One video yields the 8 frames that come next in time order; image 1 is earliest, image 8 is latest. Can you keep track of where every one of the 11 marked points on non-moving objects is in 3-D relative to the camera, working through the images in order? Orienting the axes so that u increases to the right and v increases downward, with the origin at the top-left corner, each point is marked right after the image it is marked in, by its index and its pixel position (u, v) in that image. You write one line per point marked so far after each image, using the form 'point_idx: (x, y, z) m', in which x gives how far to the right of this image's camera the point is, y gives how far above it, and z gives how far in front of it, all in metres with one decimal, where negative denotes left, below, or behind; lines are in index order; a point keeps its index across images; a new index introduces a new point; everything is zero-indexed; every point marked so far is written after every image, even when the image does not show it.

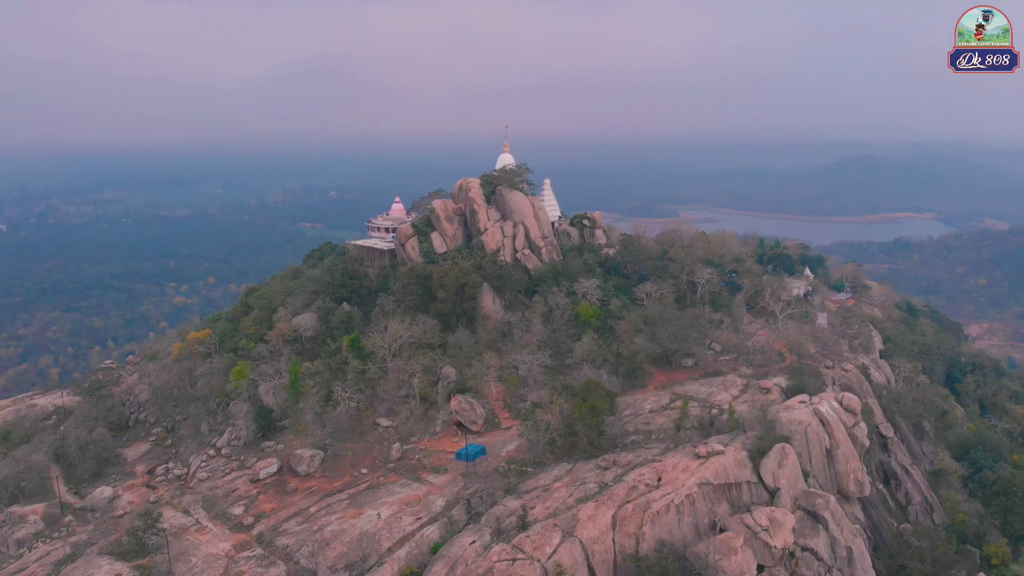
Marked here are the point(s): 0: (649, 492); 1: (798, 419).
0: (+3.3, -4.5, +14.1) m
1: (+7.8, -3.4, +17.1) m
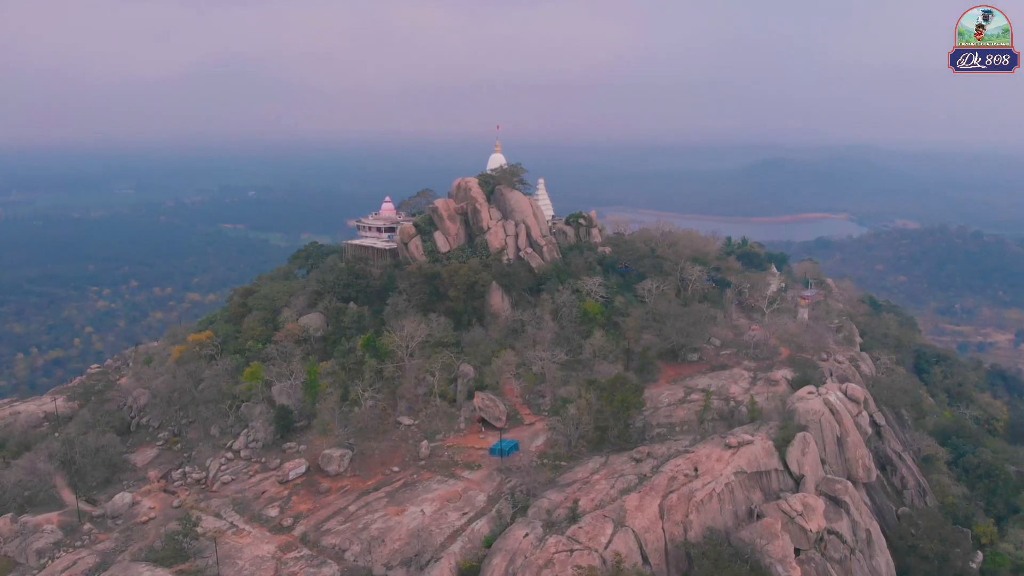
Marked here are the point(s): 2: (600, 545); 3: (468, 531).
0: (+4.2, -4.4, +14.7) m
1: (+8.5, -3.3, +18.1) m
2: (+1.9, -5.2, +13.0) m
3: (-0.9, -5.2, +13.6) m
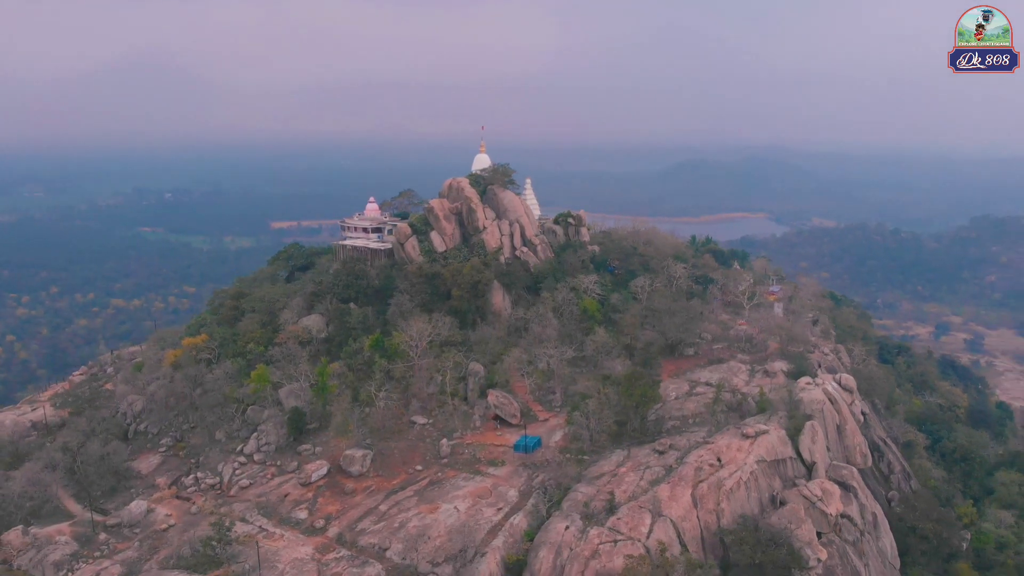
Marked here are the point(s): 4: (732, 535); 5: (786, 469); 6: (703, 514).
0: (+4.9, -4.3, +15.4) m
1: (+8.9, -3.2, +19.1) m
2: (+2.7, -5.1, +13.5) m
3: (-0.1, -5.1, +13.9) m
4: (+5.0, -5.4, +14.2) m
5: (+7.2, -4.7, +16.9) m
6: (+4.4, -5.0, +14.5) m
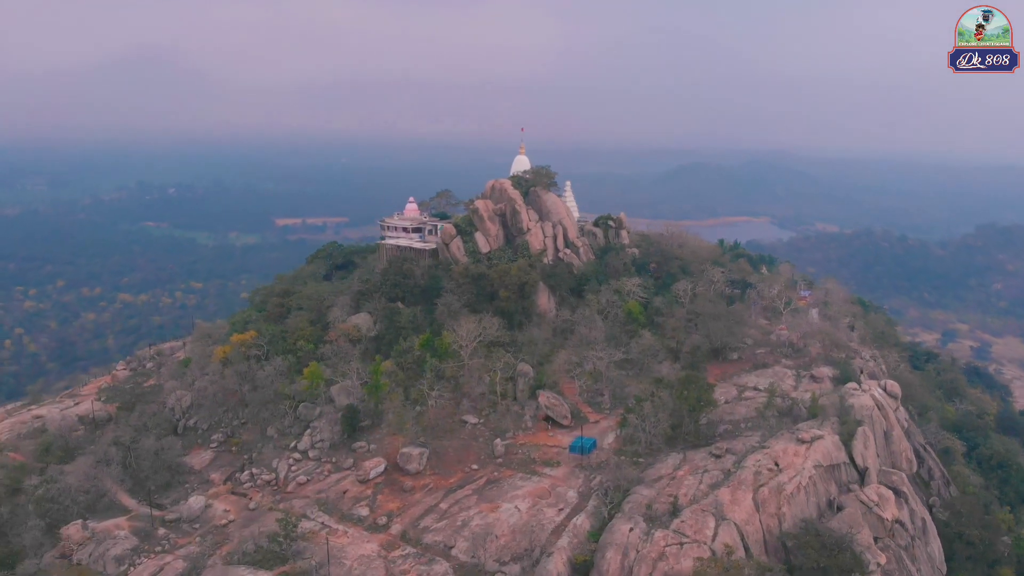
0: (+6.3, -4.5, +15.4) m
1: (+10.4, -3.4, +19.0) m
2: (+4.1, -5.2, +13.5) m
3: (+1.3, -5.2, +14.0) m
4: (+6.3, -5.5, +14.2) m
5: (+8.6, -4.8, +16.9) m
6: (+5.8, -5.2, +14.6) m
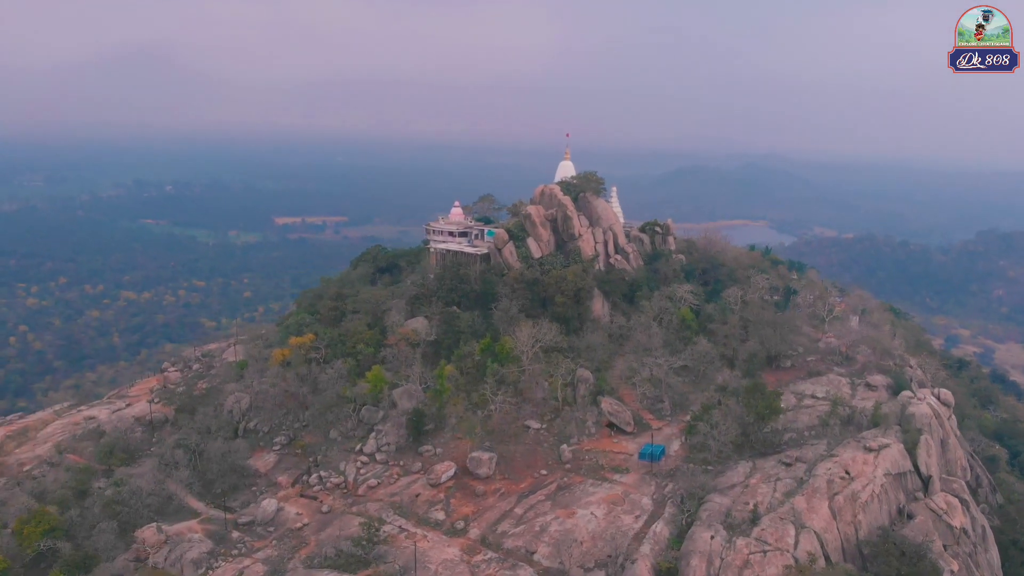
0: (+8.1, -4.7, +15.5) m
1: (+12.3, -3.7, +19.0) m
2: (+5.9, -5.4, +13.6) m
3: (+3.0, -5.4, +14.1) m
4: (+8.1, -5.8, +14.3) m
5: (+10.4, -5.1, +16.9) m
6: (+7.5, -5.4, +14.6) m
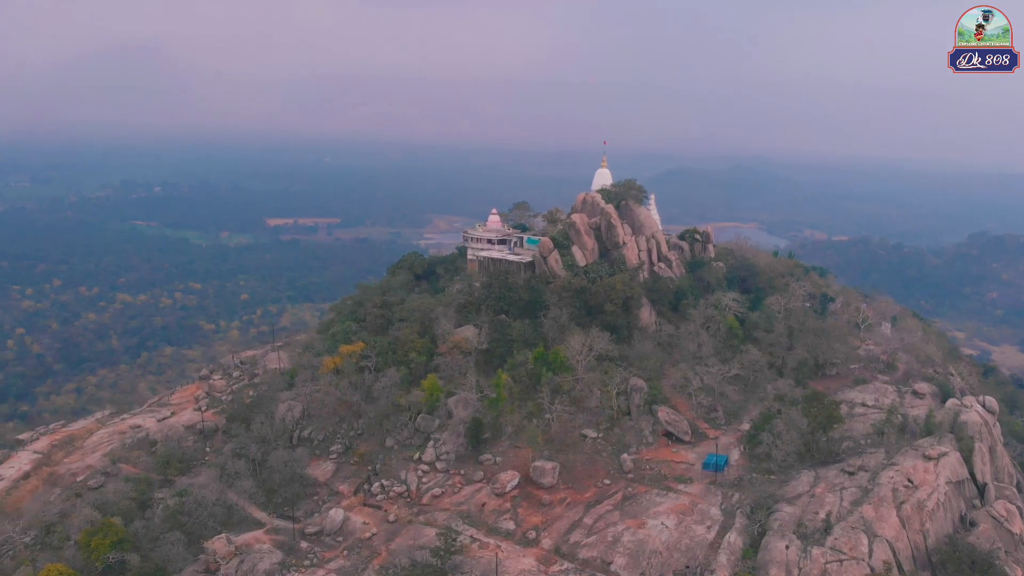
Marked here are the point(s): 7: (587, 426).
0: (+9.8, -5.0, +15.6) m
1: (+13.9, -4.0, +19.1) m
2: (+7.5, -5.7, +13.7) m
3: (+4.7, -5.7, +14.2) m
4: (+9.8, -6.1, +14.4) m
5: (+12.1, -5.4, +17.0) m
6: (+9.2, -5.7, +14.7) m
7: (+2.3, -4.1, +19.0) m
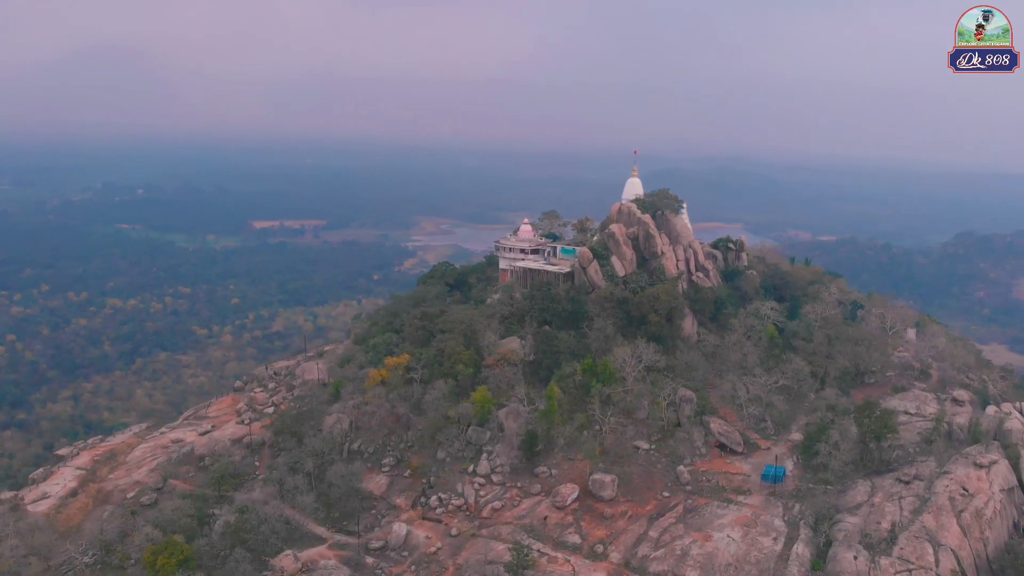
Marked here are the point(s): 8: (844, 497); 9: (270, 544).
0: (+11.4, -5.3, +15.8) m
1: (+15.5, -4.2, +19.4) m
2: (+9.2, -6.0, +13.9) m
3: (+6.3, -6.0, +14.4) m
4: (+11.4, -6.4, +14.6) m
5: (+13.7, -5.7, +17.3) m
6: (+10.8, -6.0, +15.0) m
7: (+3.8, -4.5, +19.2) m
8: (+8.5, -5.4, +16.4) m
9: (-6.3, -6.7, +16.8) m
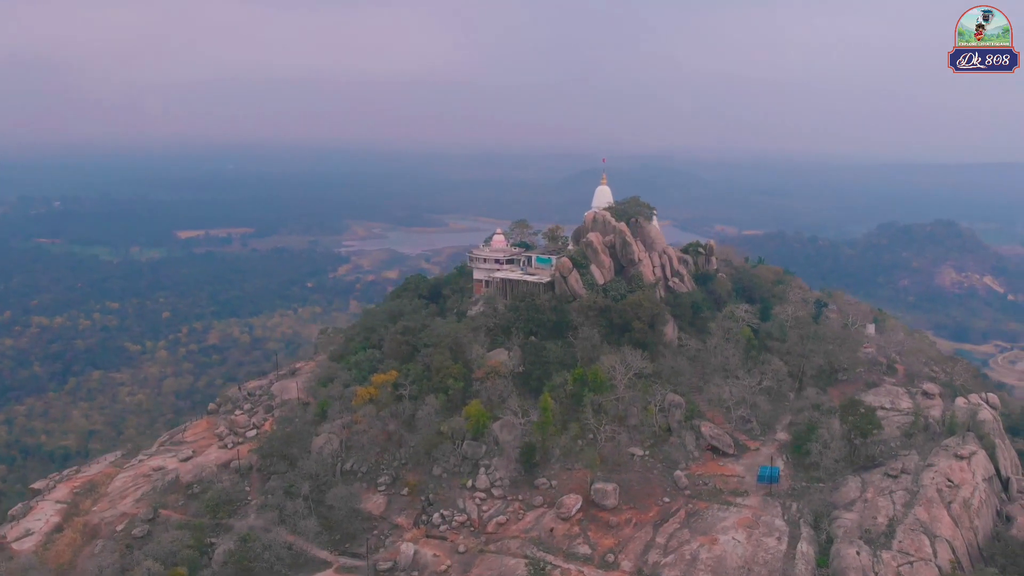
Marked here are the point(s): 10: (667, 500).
0: (+11.6, -5.3, +16.7) m
1: (+15.4, -4.2, +20.6) m
2: (+9.5, -6.1, +14.6) m
3: (+6.7, -6.2, +14.9) m
4: (+11.7, -6.4, +15.5) m
5: (+13.8, -5.6, +18.3) m
6: (+11.1, -6.0, +15.8) m
7: (+3.8, -4.8, +19.5) m
8: (+8.6, -5.5, +17.1) m
9: (-6.1, -7.3, +16.3) m
10: (+4.2, -5.8, +17.5) m
